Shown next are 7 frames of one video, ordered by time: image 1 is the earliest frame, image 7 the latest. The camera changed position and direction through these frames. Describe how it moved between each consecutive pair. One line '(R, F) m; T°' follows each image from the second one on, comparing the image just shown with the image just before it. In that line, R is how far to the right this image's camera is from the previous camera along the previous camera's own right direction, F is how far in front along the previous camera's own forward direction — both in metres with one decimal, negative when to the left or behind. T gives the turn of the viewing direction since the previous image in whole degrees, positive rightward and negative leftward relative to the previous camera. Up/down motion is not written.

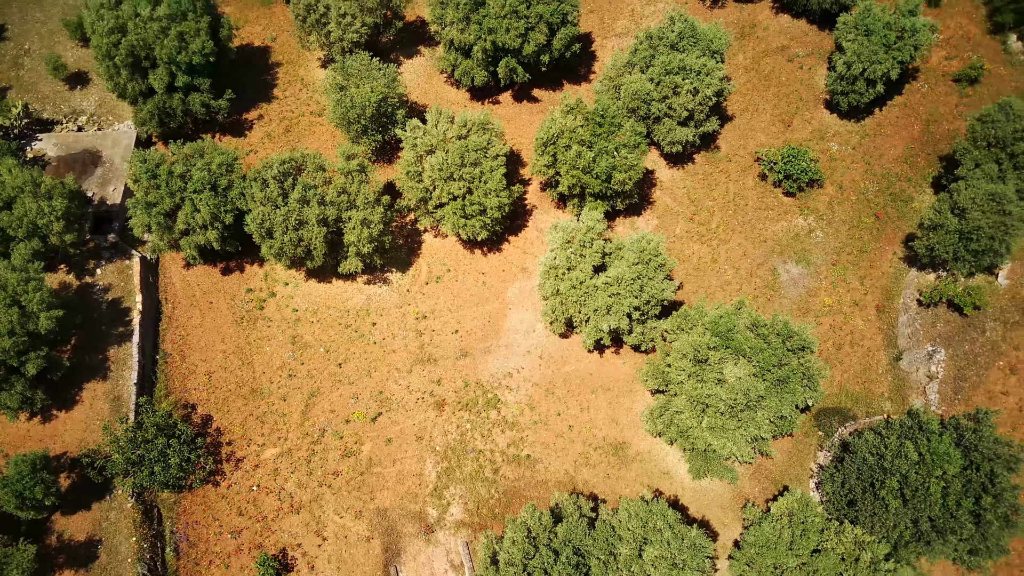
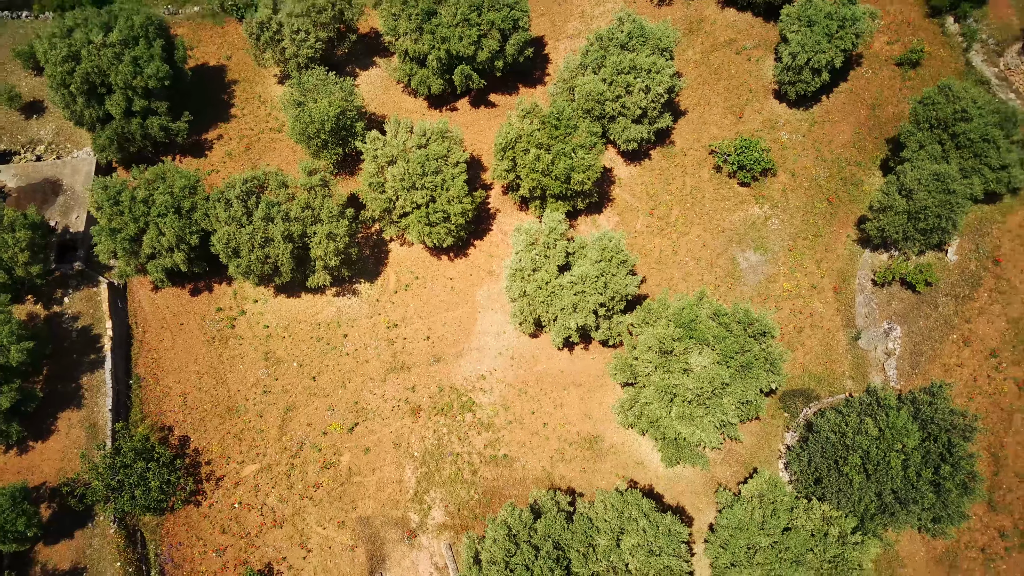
(+0.3, -0.9) m; +2°
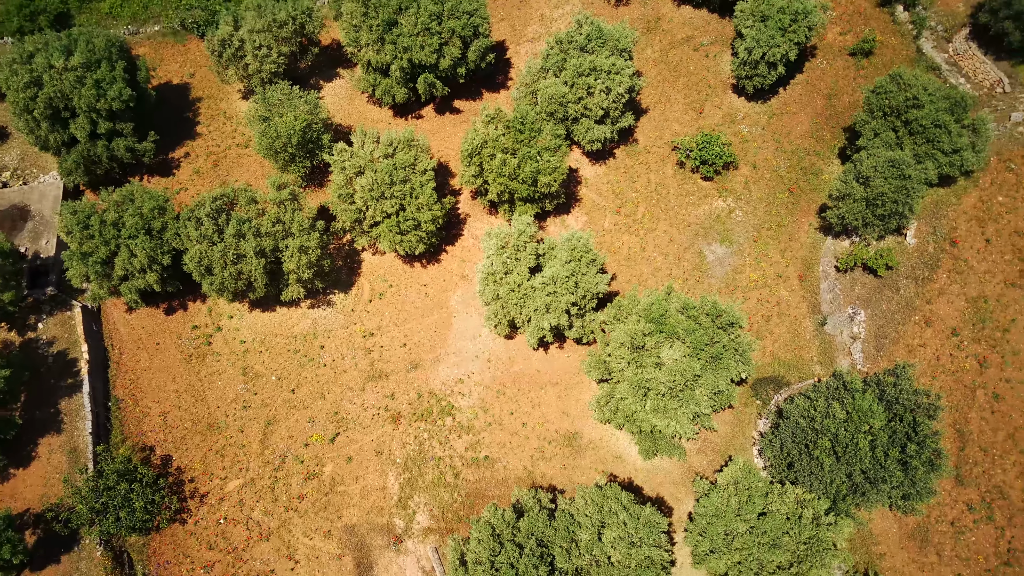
(+0.2, -0.8) m; +2°
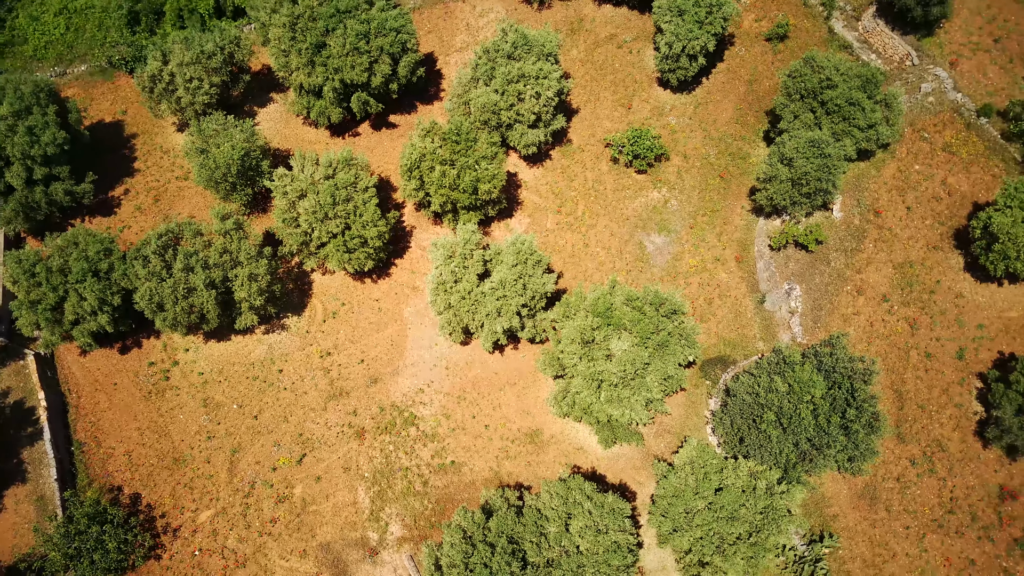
(+0.4, -1.4) m; +3°
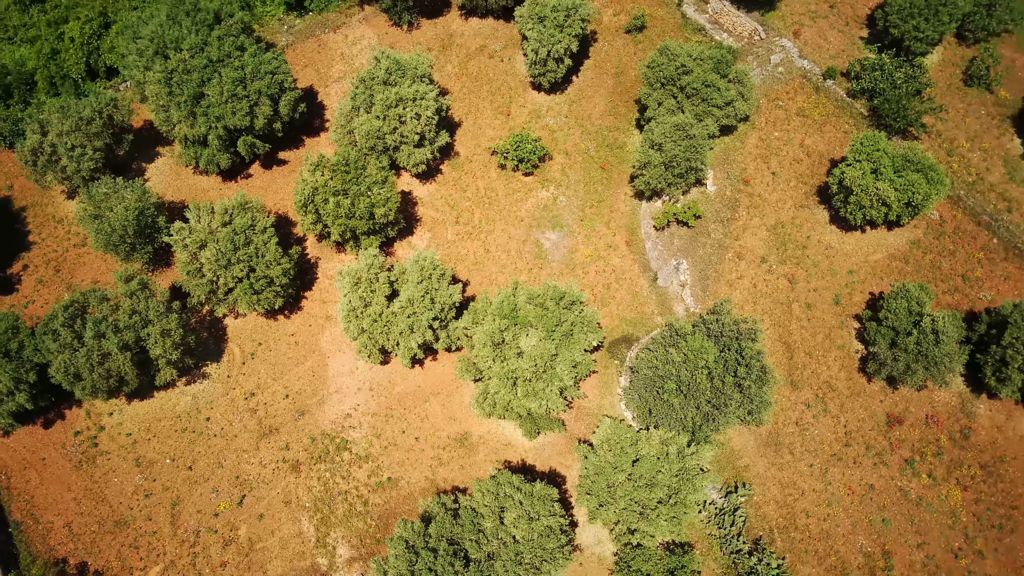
(+1.3, -2.6) m; +5°
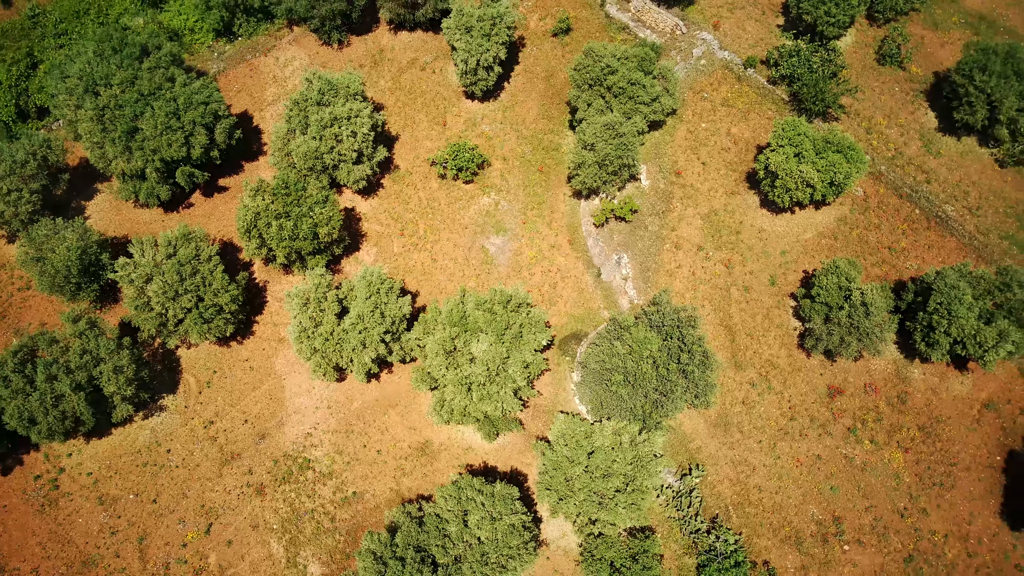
(+0.8, -1.3) m; +3°
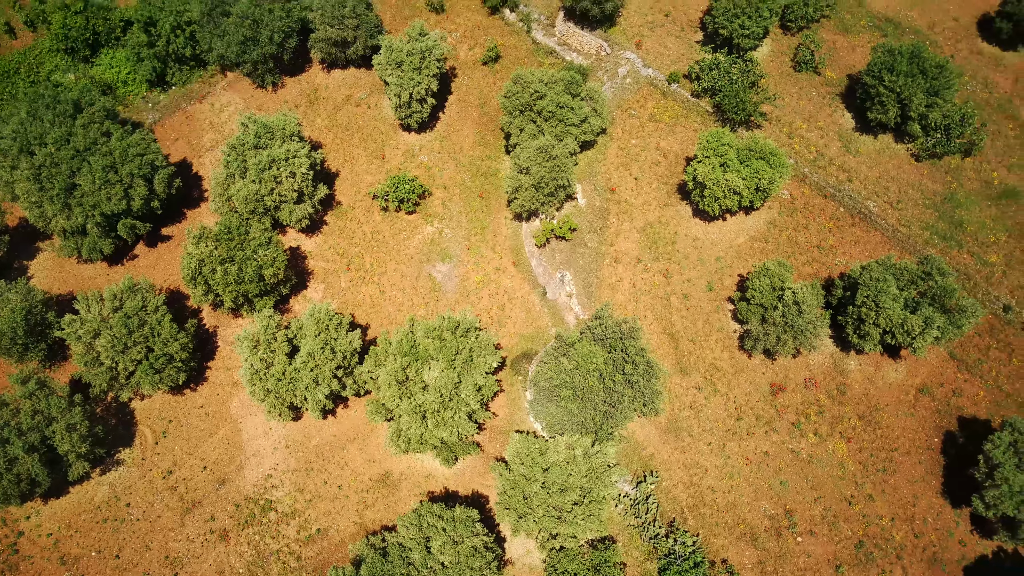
(+1.0, -1.3) m; +3°
